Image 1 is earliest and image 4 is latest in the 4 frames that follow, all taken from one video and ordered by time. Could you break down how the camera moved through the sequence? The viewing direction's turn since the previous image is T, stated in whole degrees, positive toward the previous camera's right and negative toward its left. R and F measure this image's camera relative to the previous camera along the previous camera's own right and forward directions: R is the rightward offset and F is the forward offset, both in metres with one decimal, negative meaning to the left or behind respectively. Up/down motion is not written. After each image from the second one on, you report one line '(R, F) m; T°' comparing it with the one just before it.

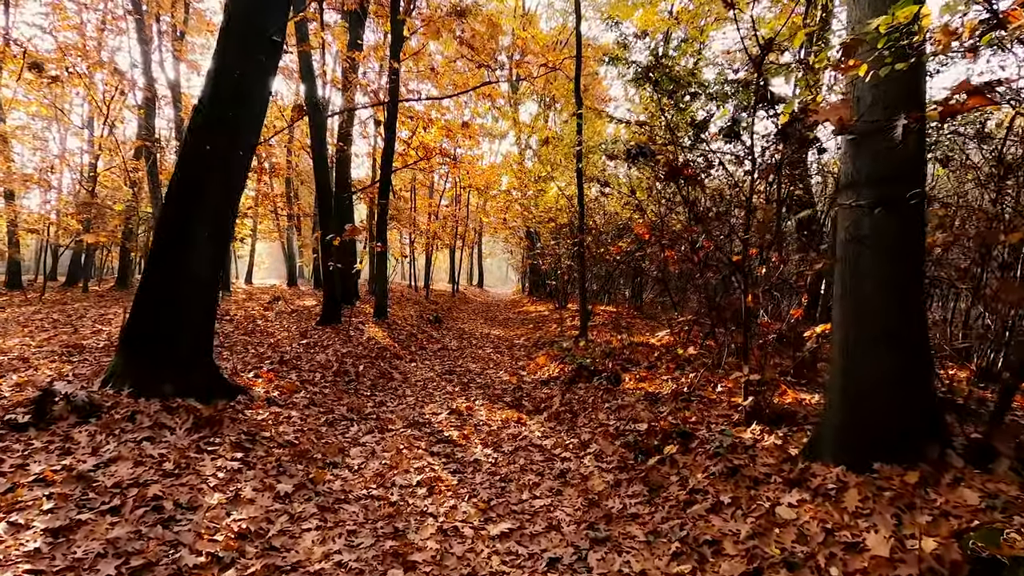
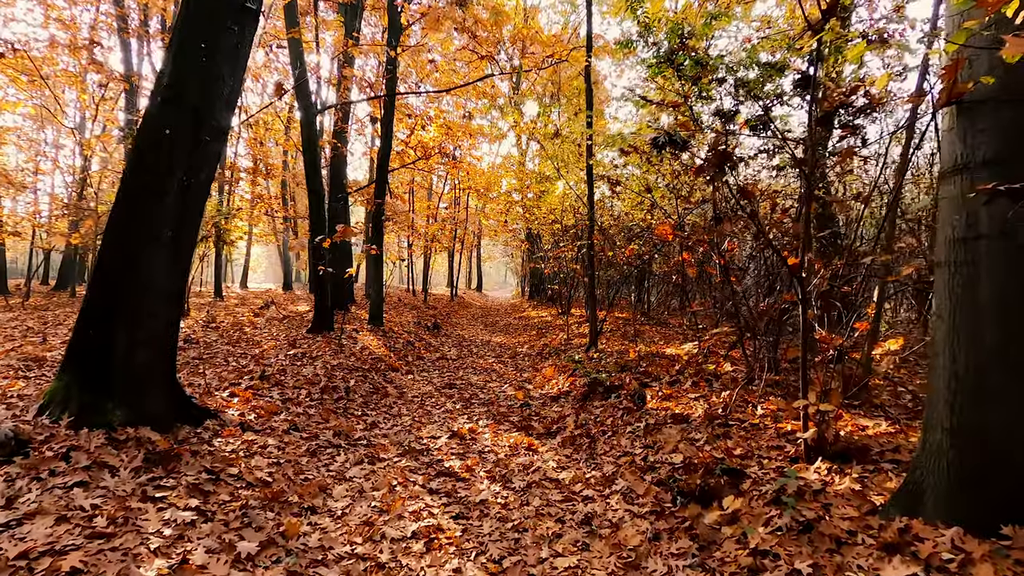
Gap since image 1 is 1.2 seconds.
(-0.1, +0.8) m; 0°
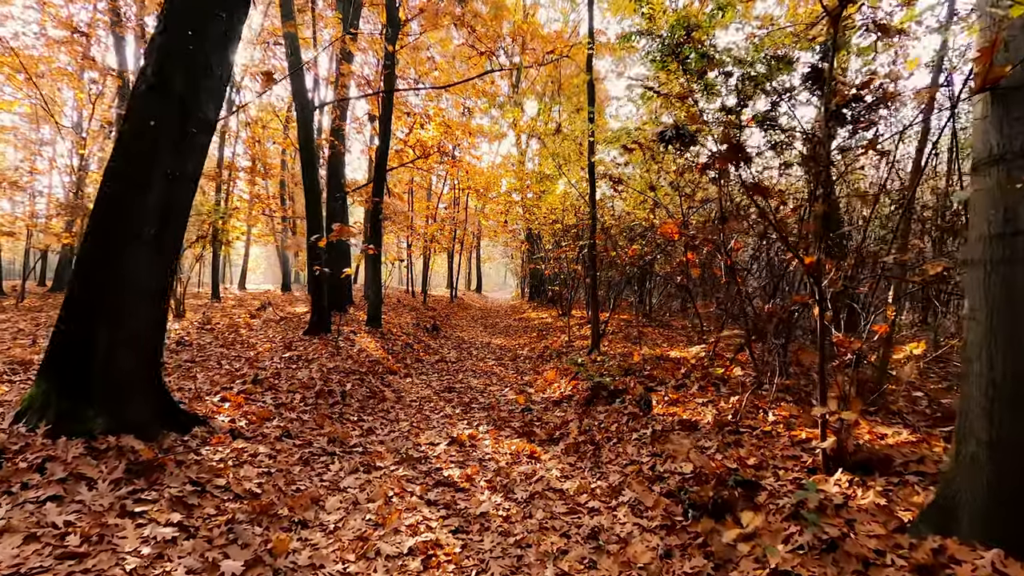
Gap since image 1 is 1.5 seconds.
(0.0, +0.2) m; 0°
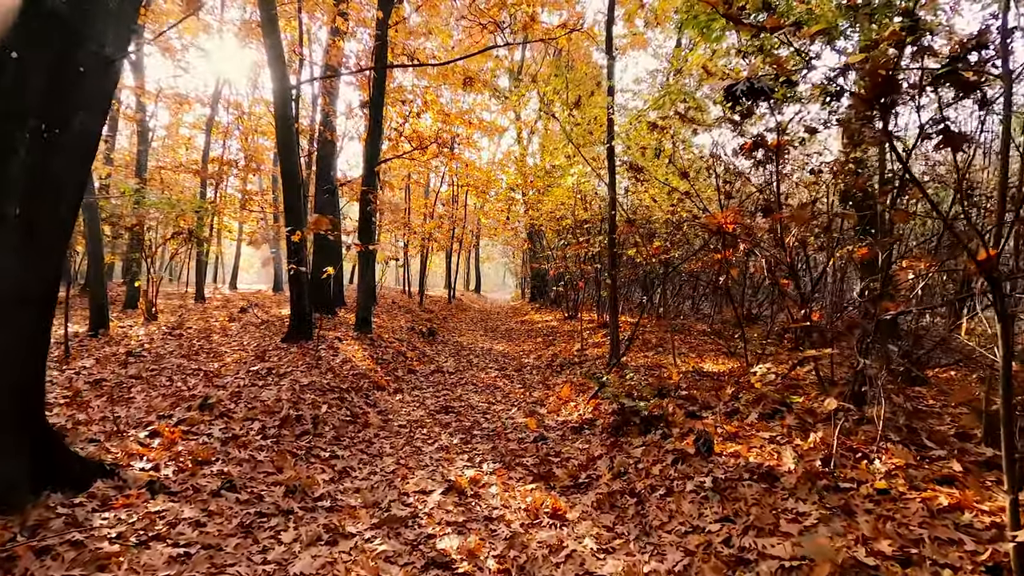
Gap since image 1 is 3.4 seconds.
(-0.1, +1.4) m; 0°
